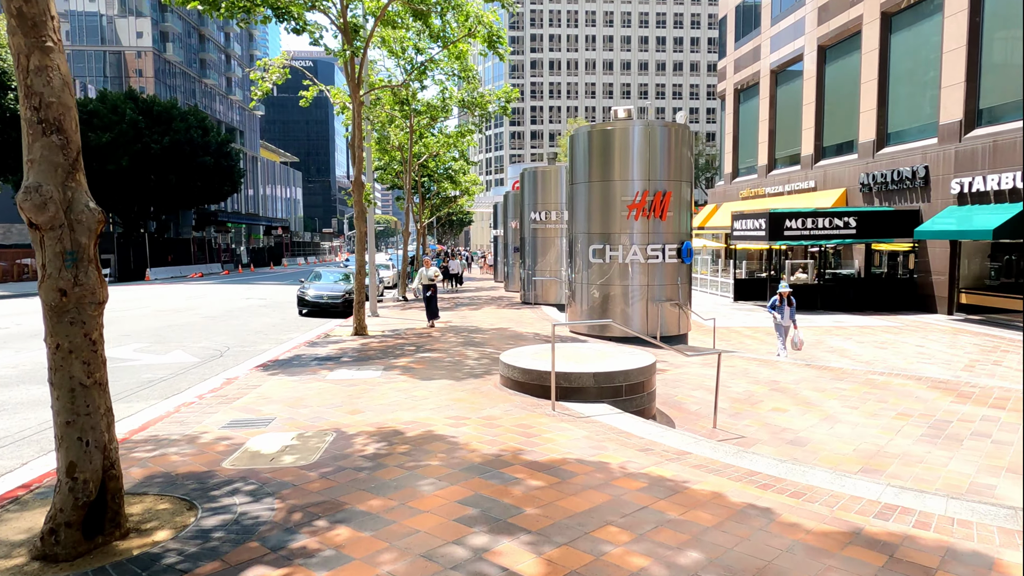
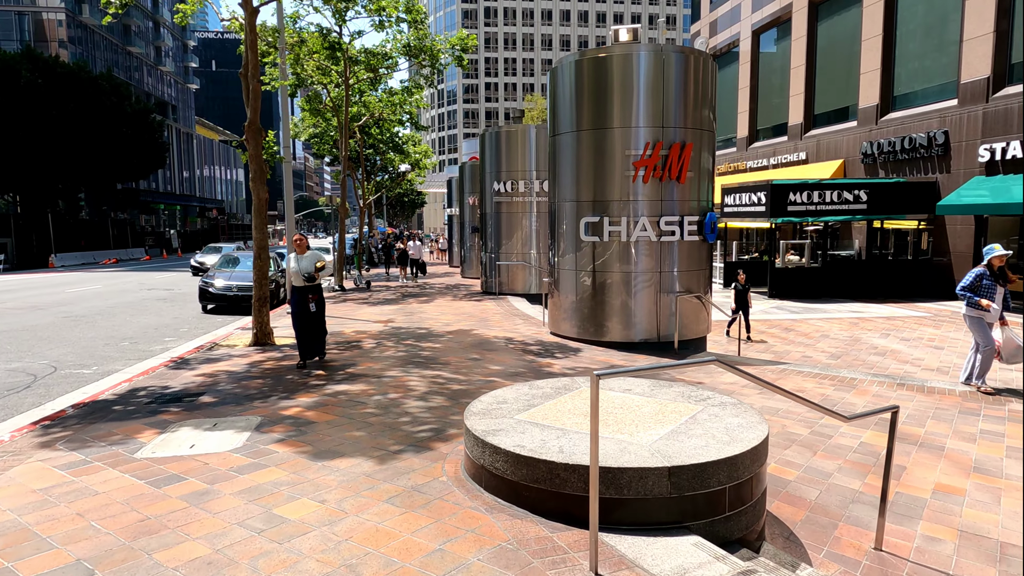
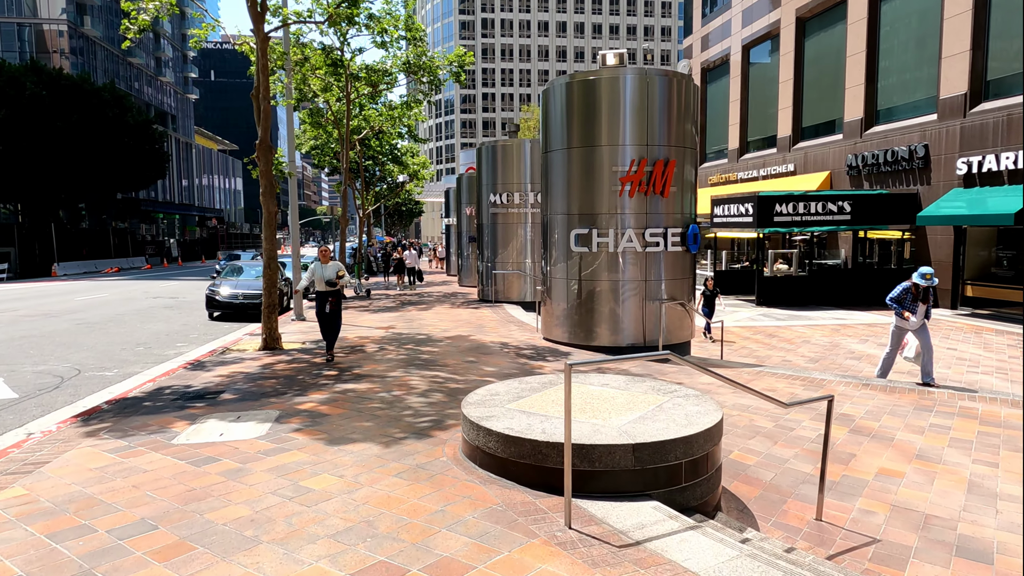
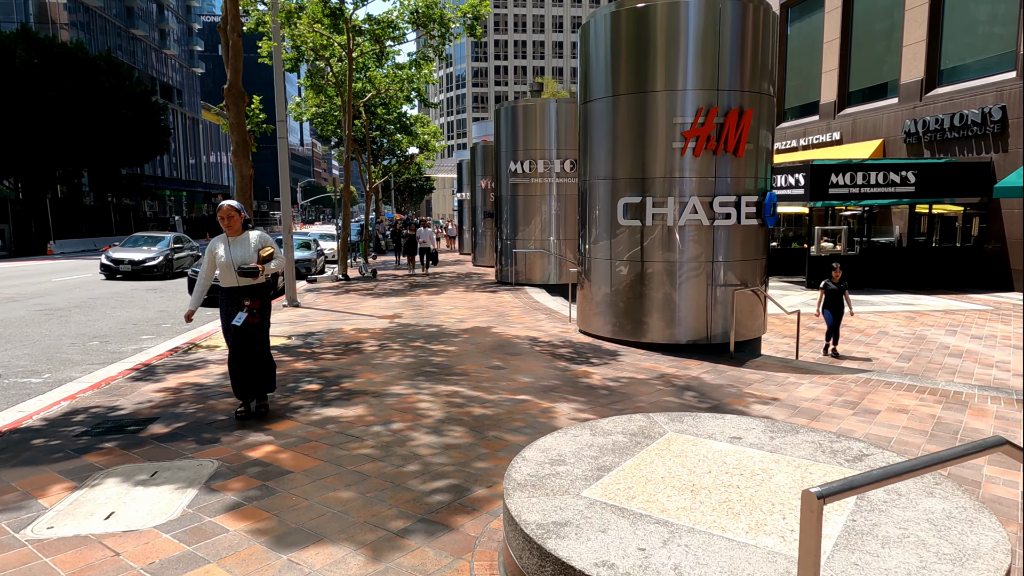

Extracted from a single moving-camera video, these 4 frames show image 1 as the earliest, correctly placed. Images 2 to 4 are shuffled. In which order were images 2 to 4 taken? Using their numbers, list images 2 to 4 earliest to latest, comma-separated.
3, 2, 4
